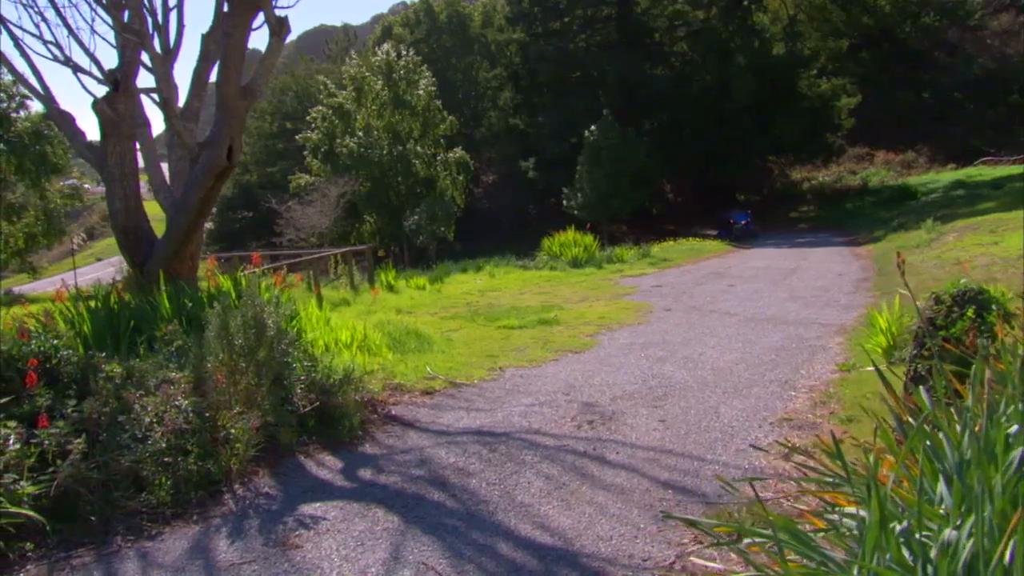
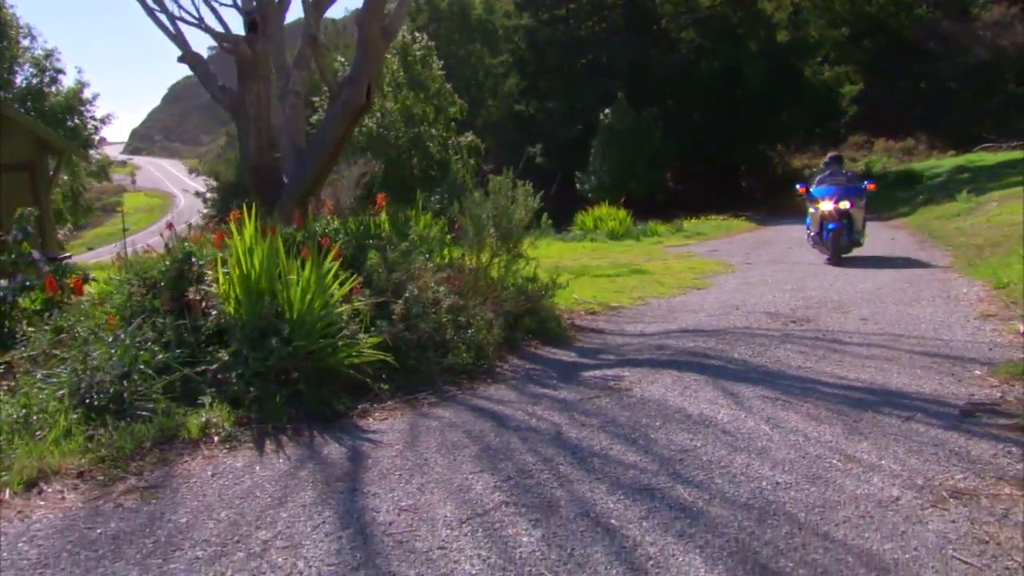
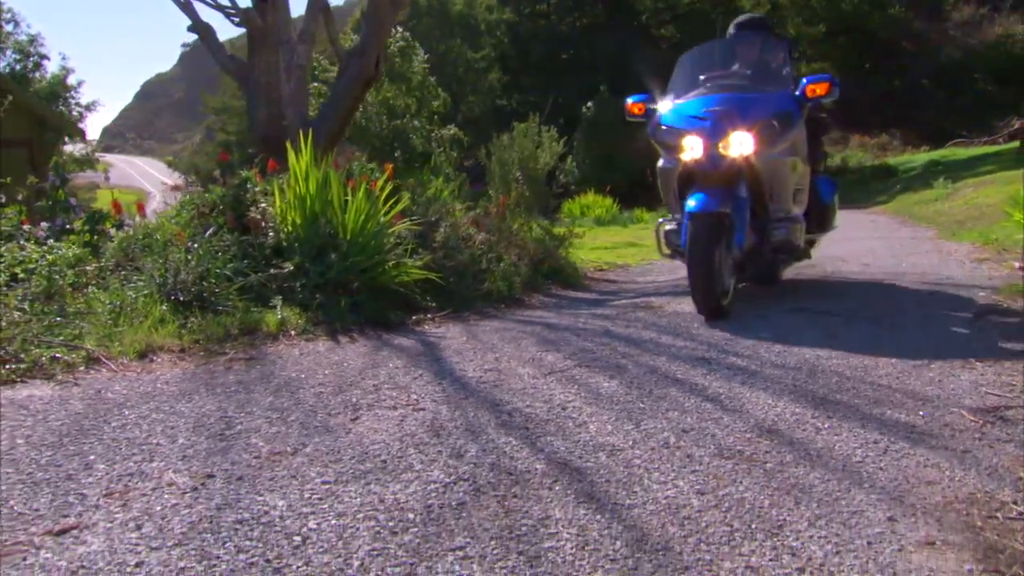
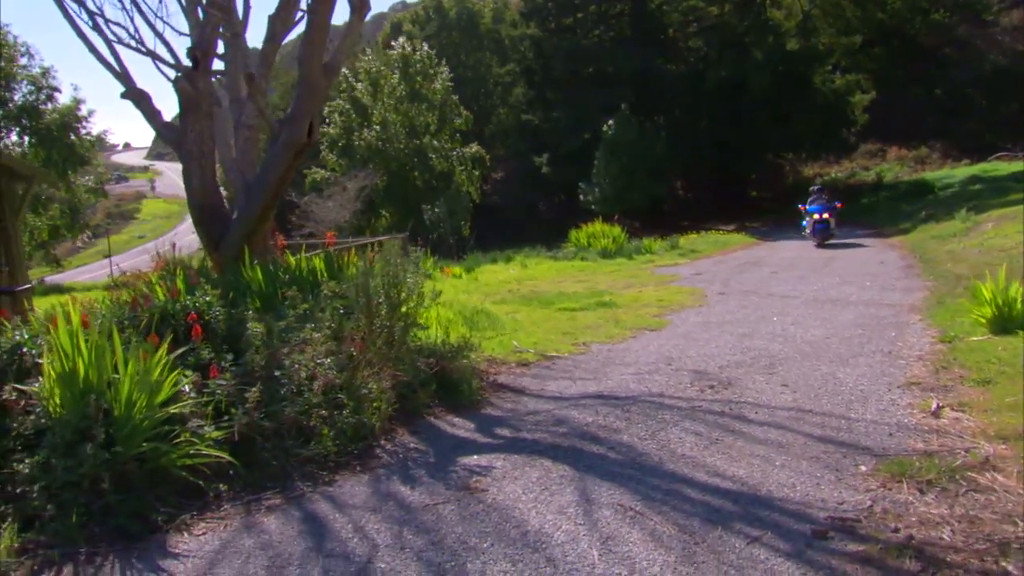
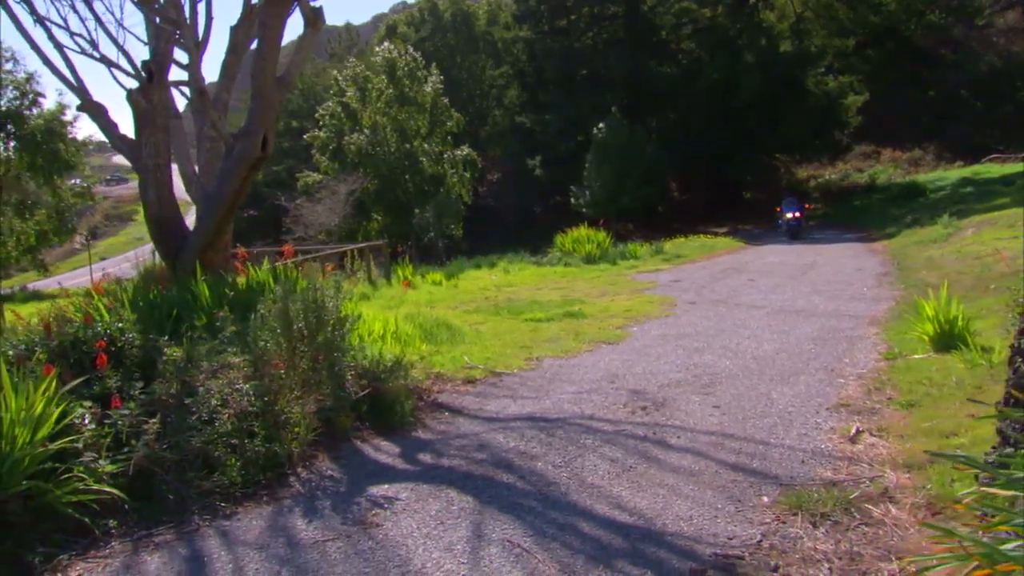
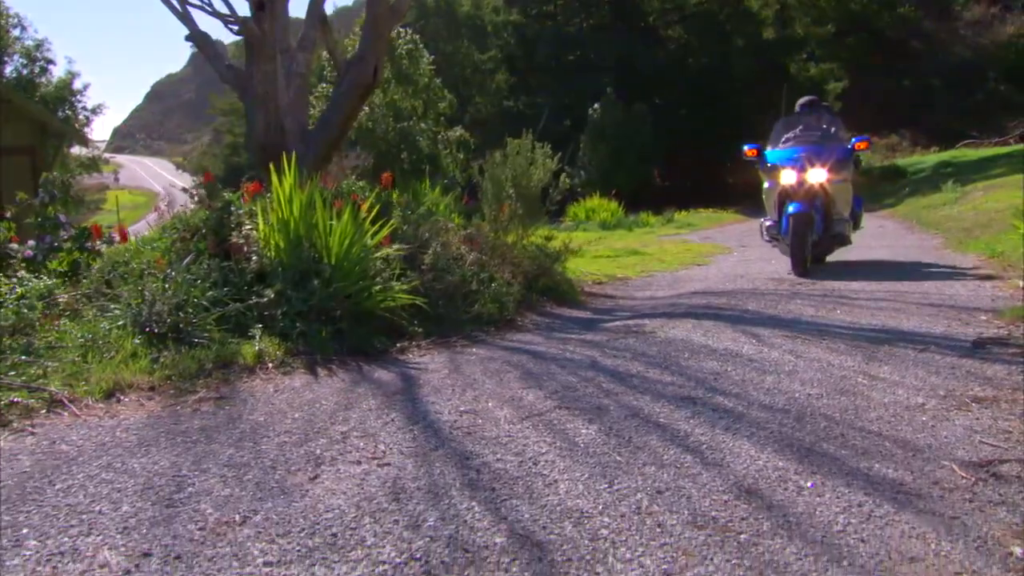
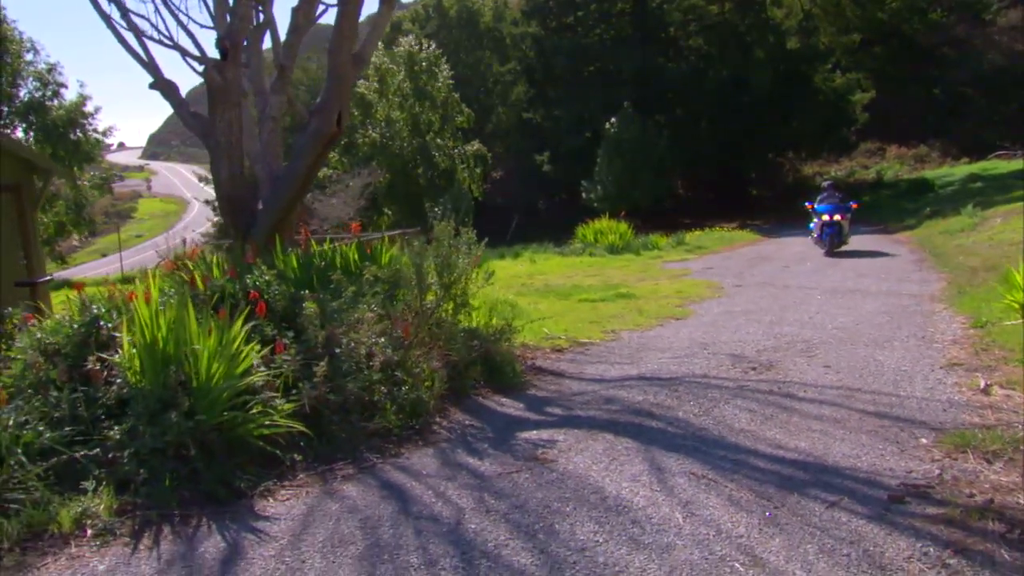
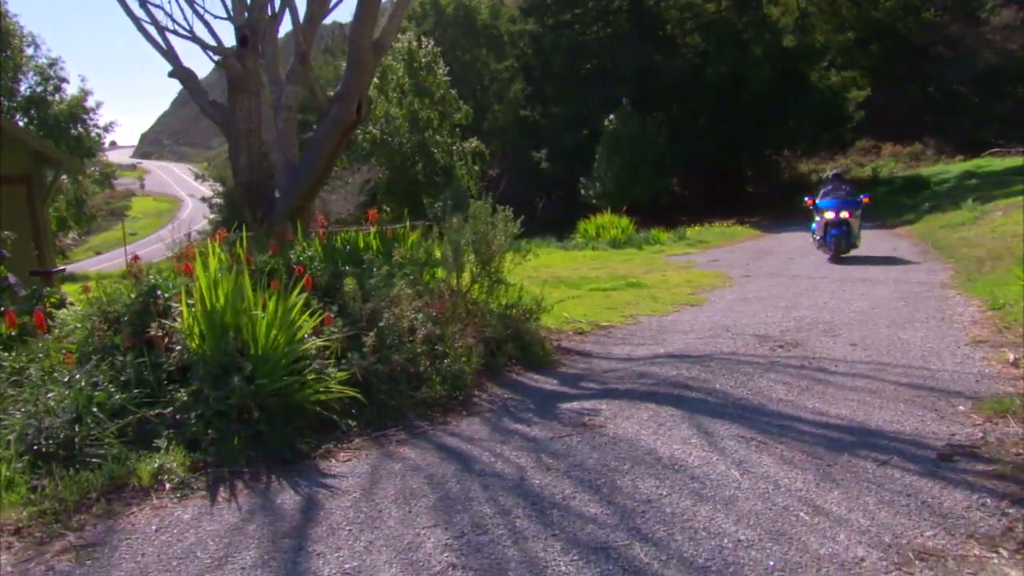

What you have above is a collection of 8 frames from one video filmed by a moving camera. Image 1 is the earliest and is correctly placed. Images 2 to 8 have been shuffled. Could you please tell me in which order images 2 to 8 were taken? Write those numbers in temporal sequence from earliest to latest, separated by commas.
5, 4, 7, 8, 2, 6, 3
